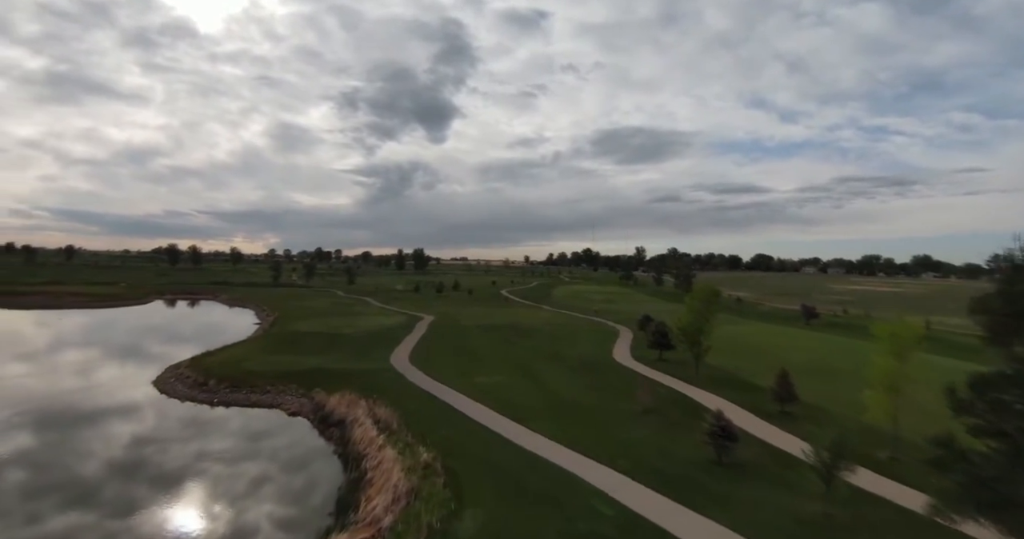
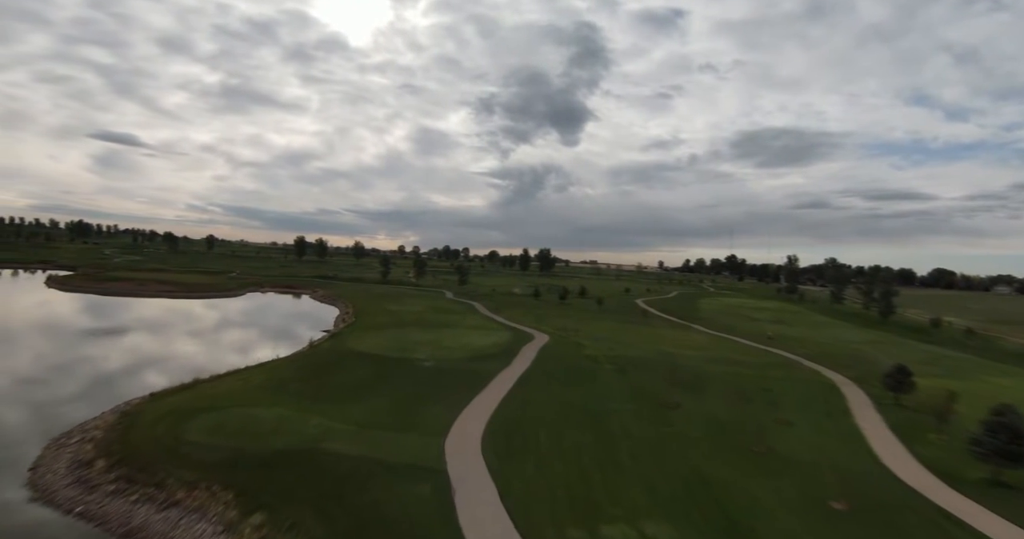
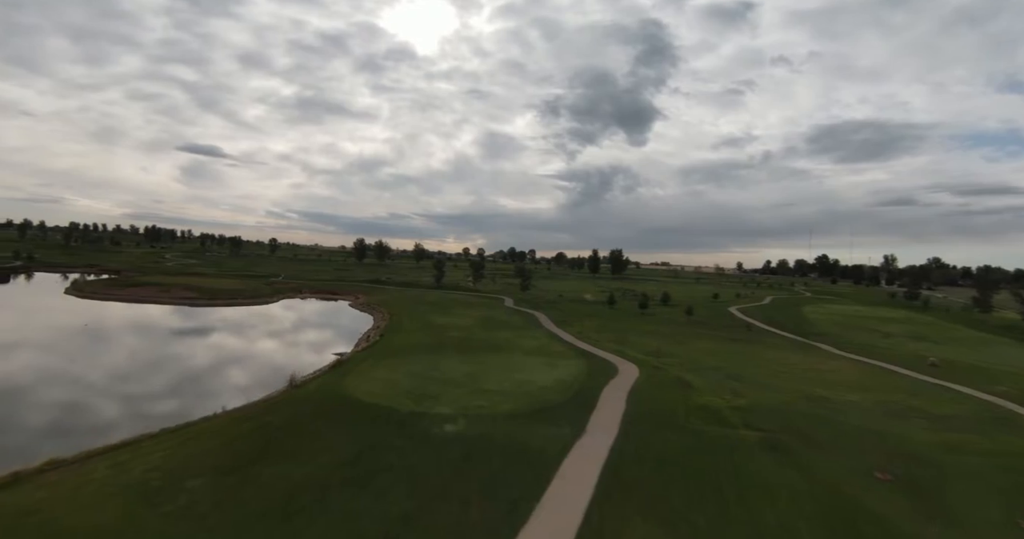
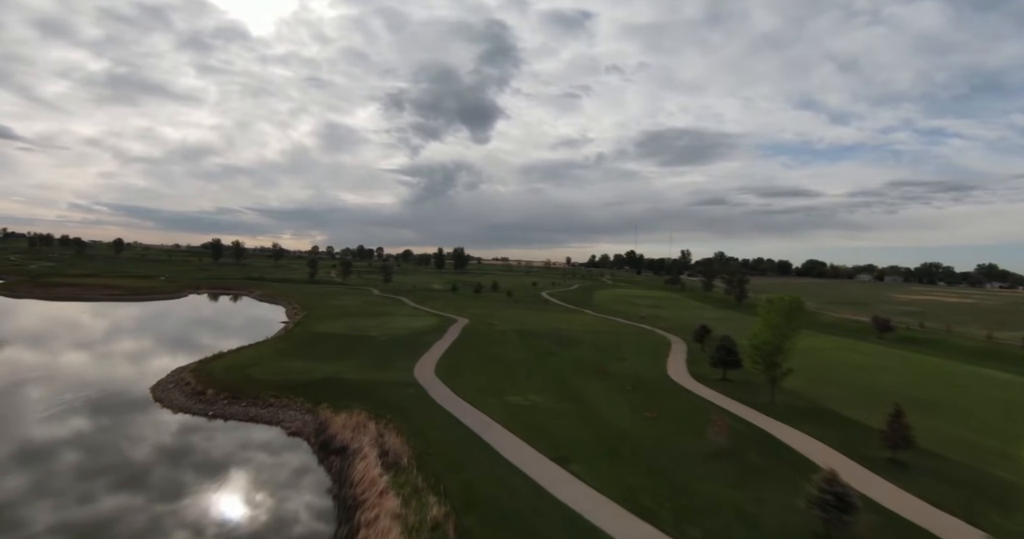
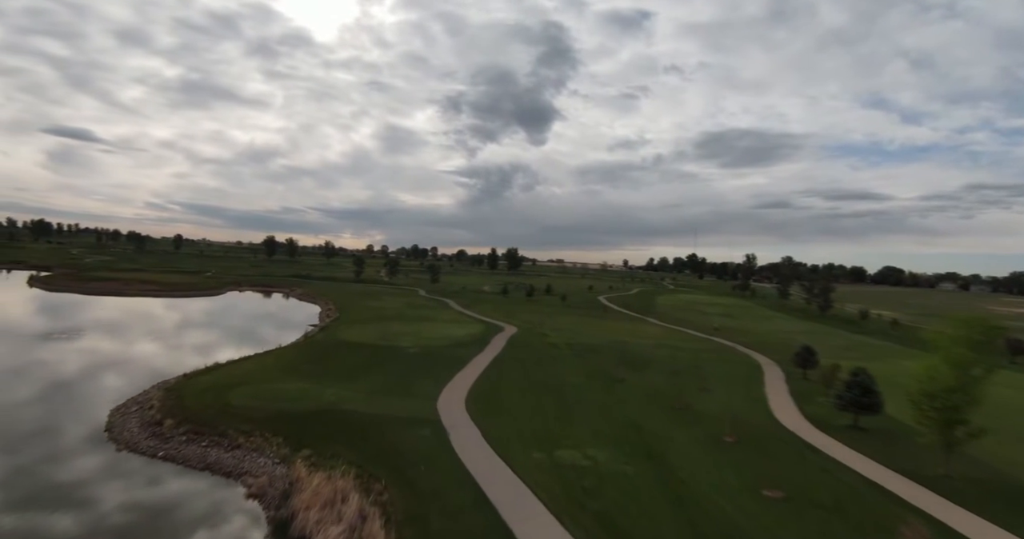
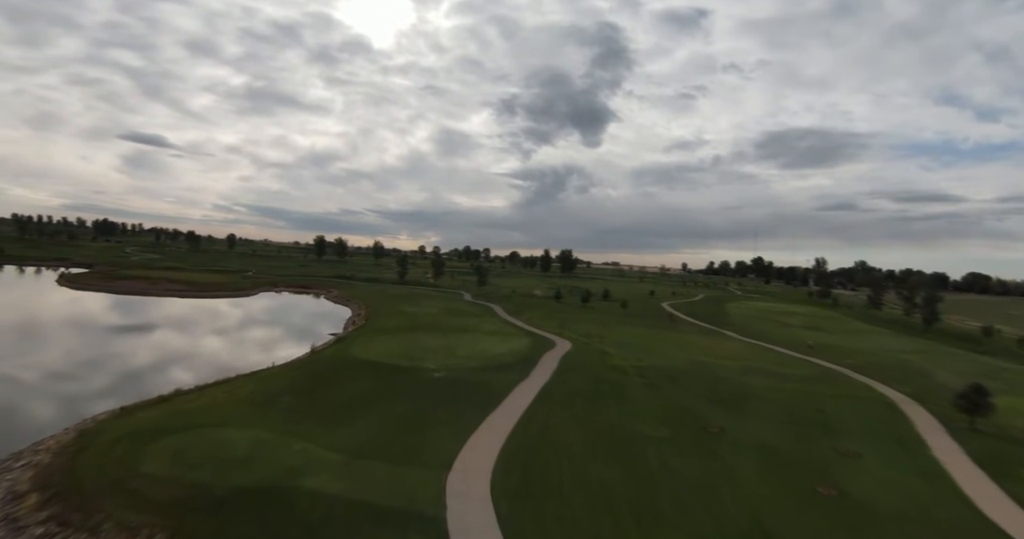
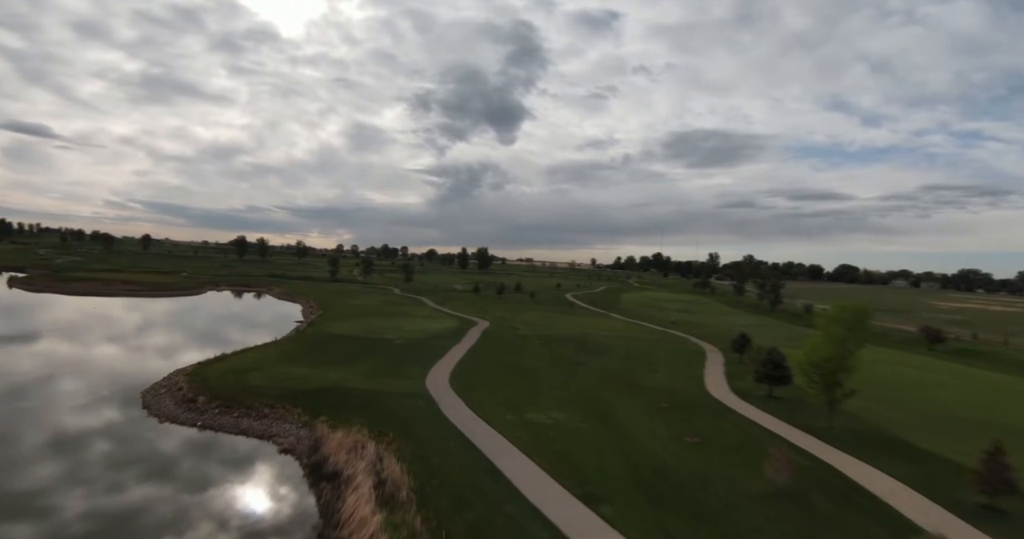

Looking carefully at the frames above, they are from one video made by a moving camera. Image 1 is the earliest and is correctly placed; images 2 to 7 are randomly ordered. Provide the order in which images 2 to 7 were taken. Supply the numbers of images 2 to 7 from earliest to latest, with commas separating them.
4, 7, 5, 2, 6, 3
